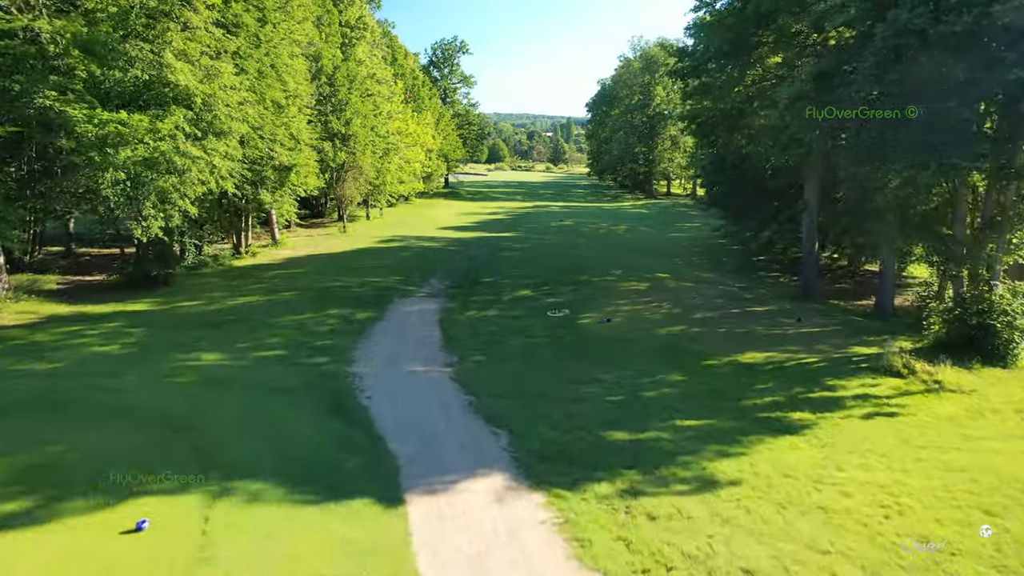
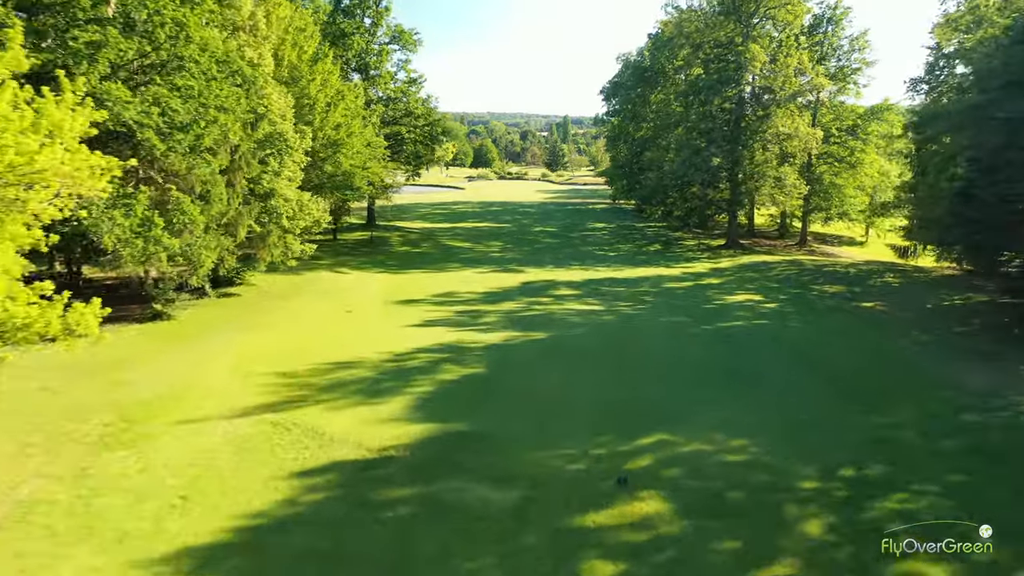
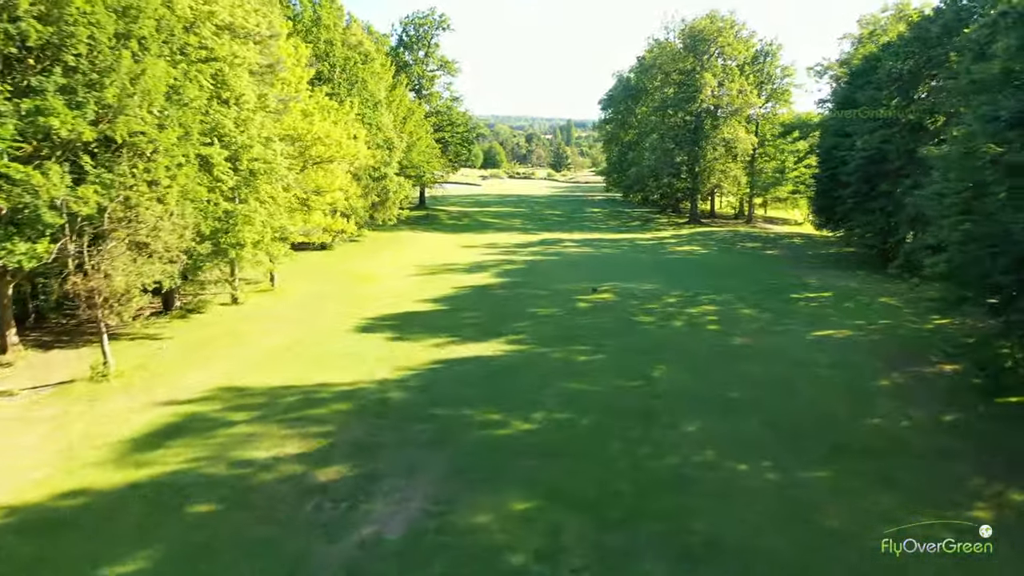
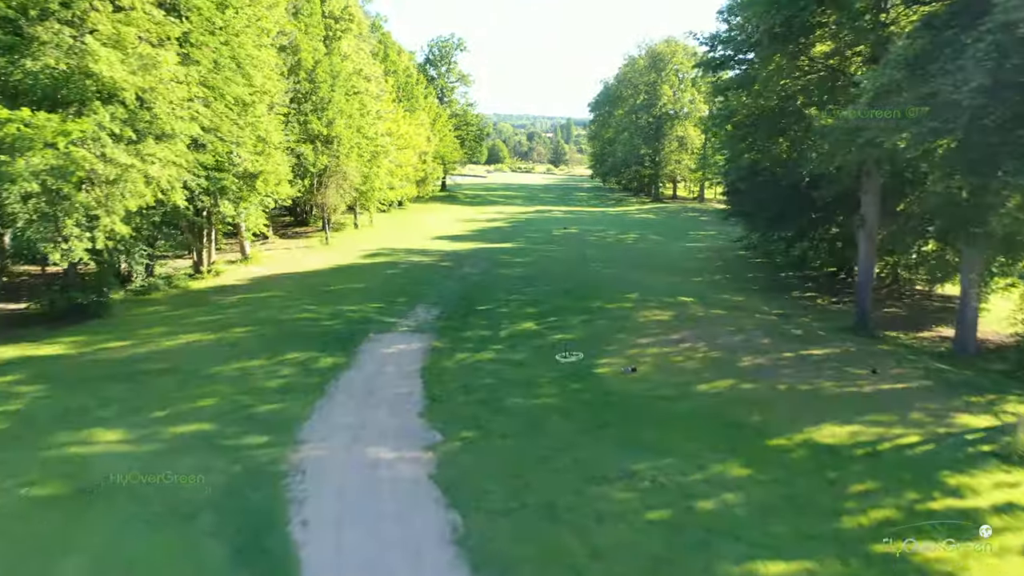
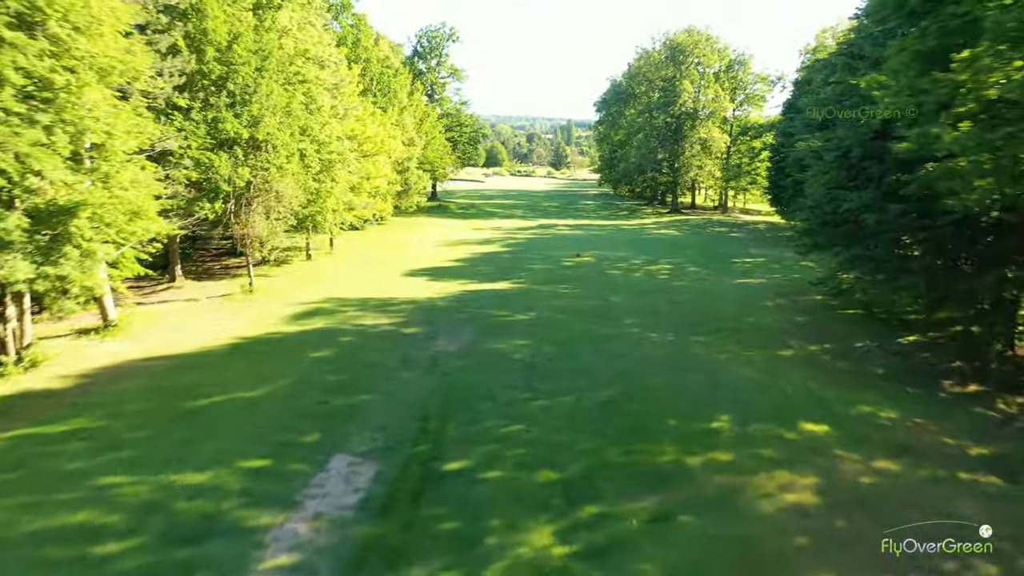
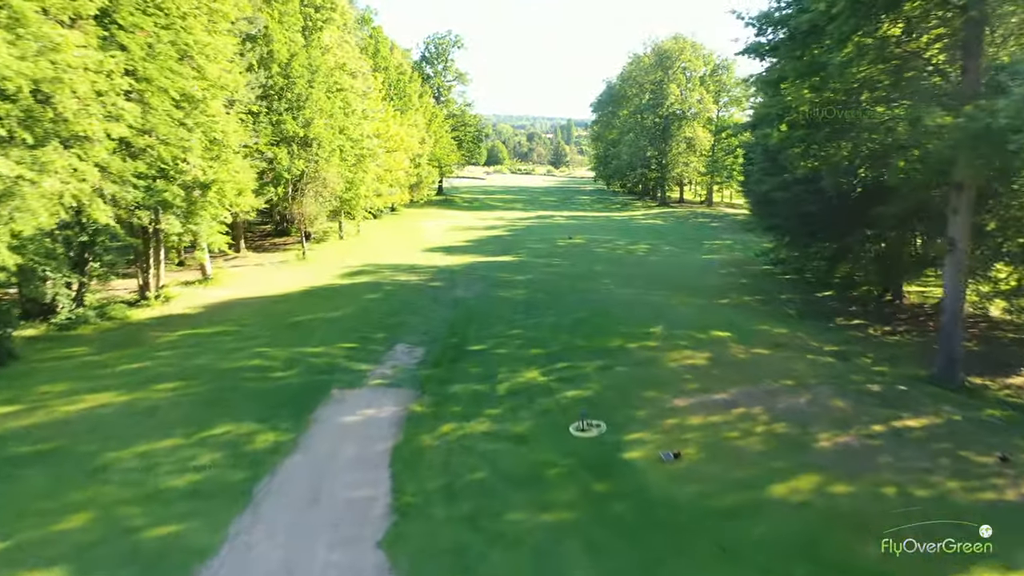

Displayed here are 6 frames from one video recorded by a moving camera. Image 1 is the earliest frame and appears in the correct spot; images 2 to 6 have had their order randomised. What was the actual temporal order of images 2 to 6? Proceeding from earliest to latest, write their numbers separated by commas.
4, 6, 5, 3, 2
